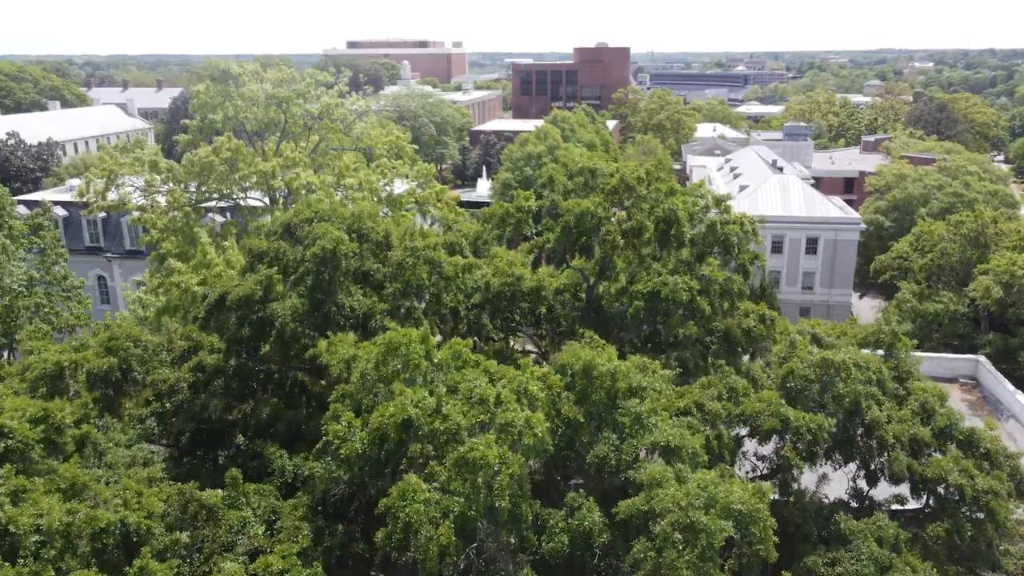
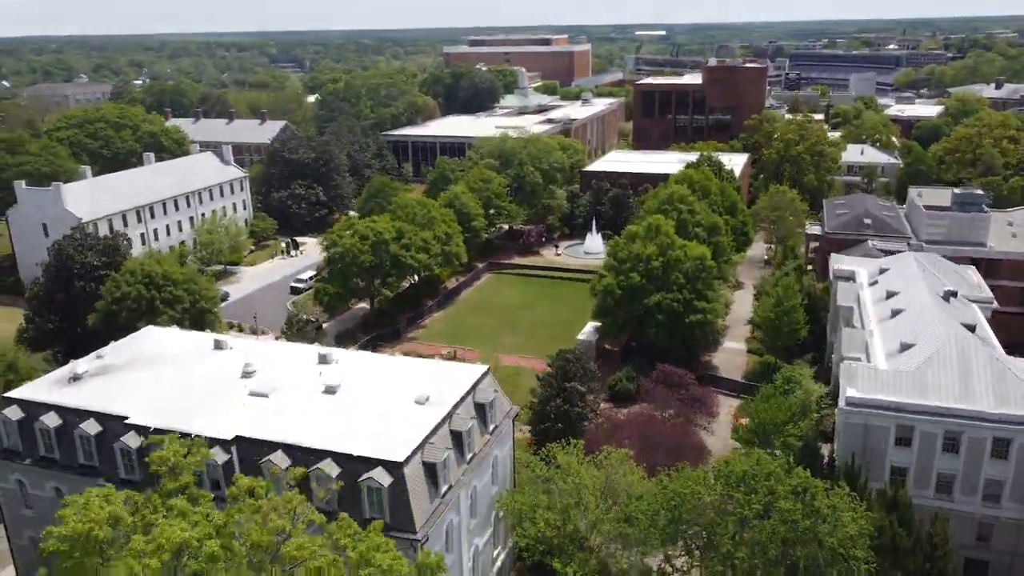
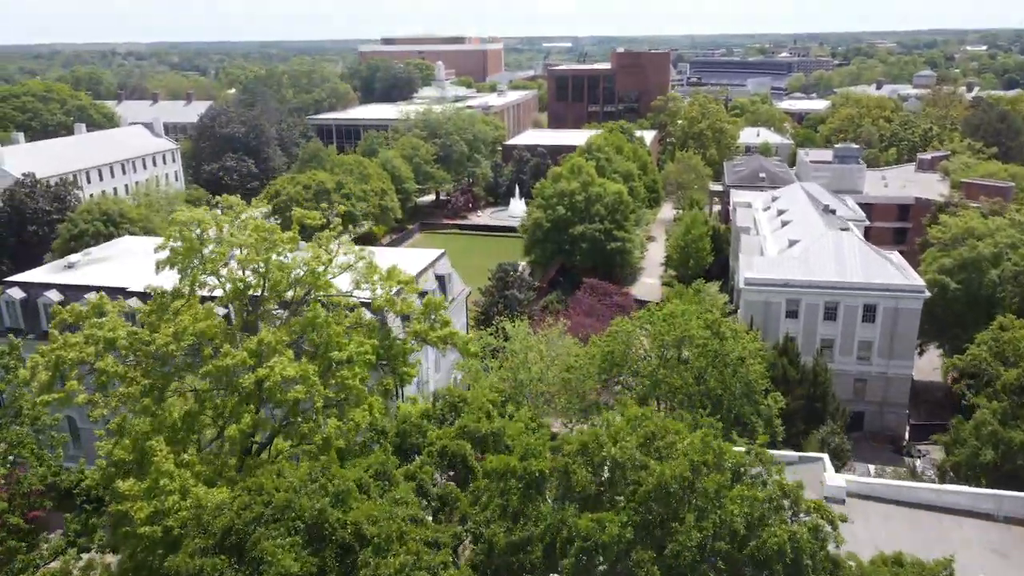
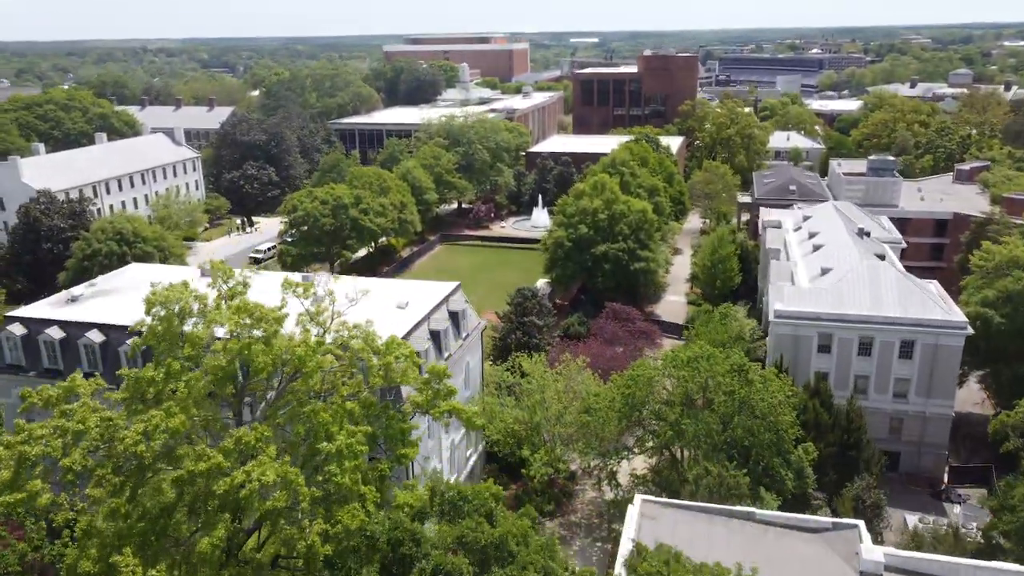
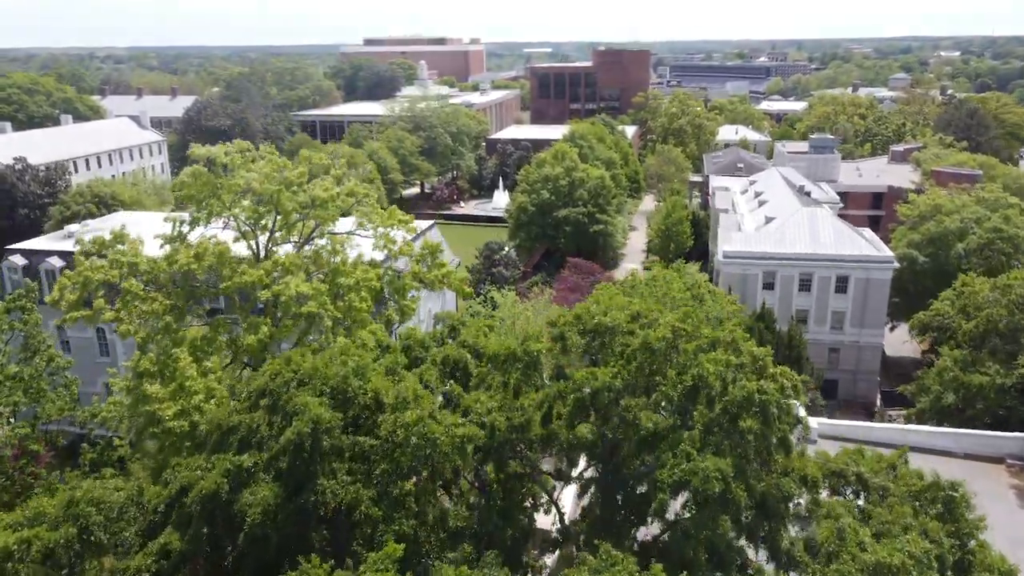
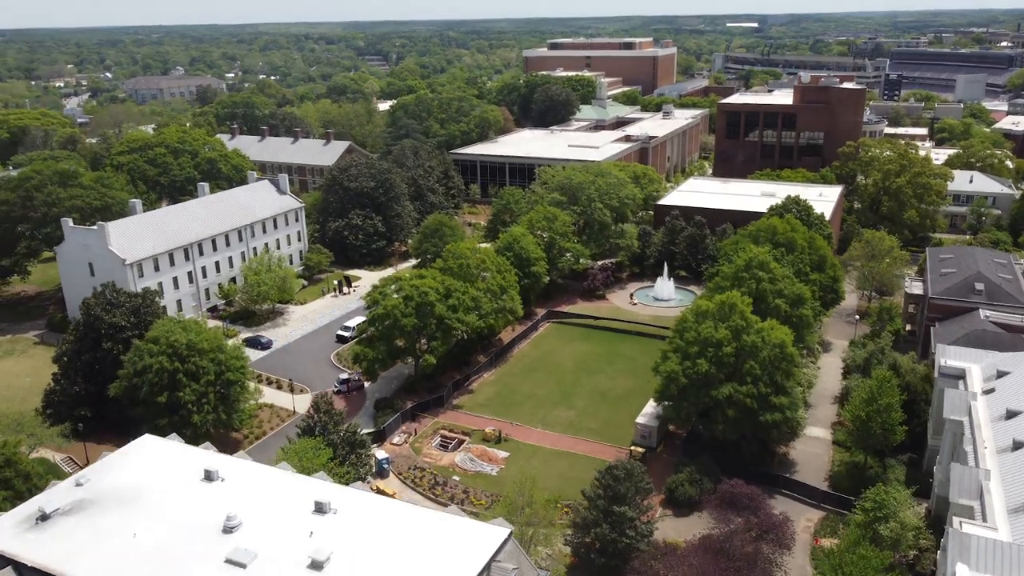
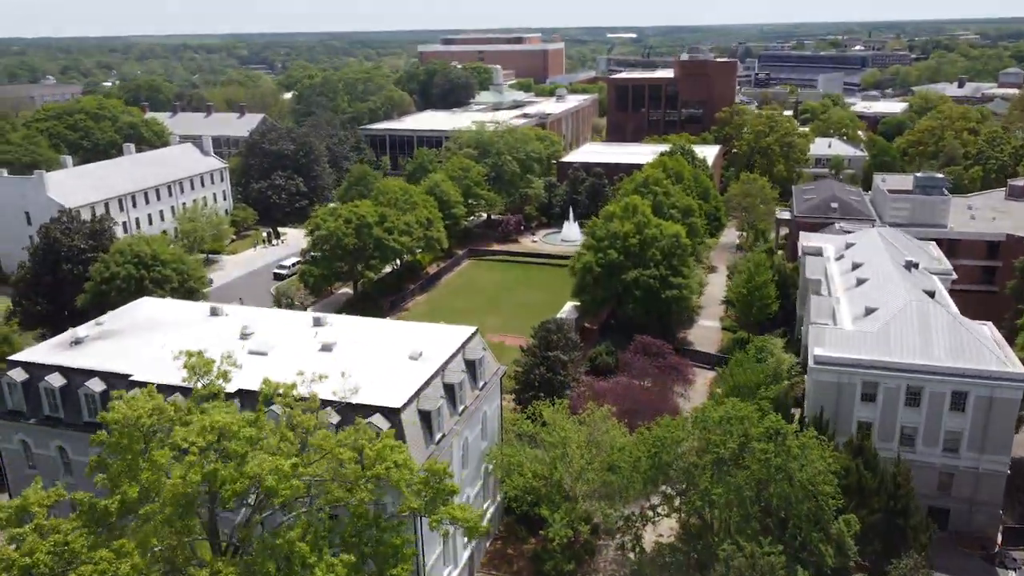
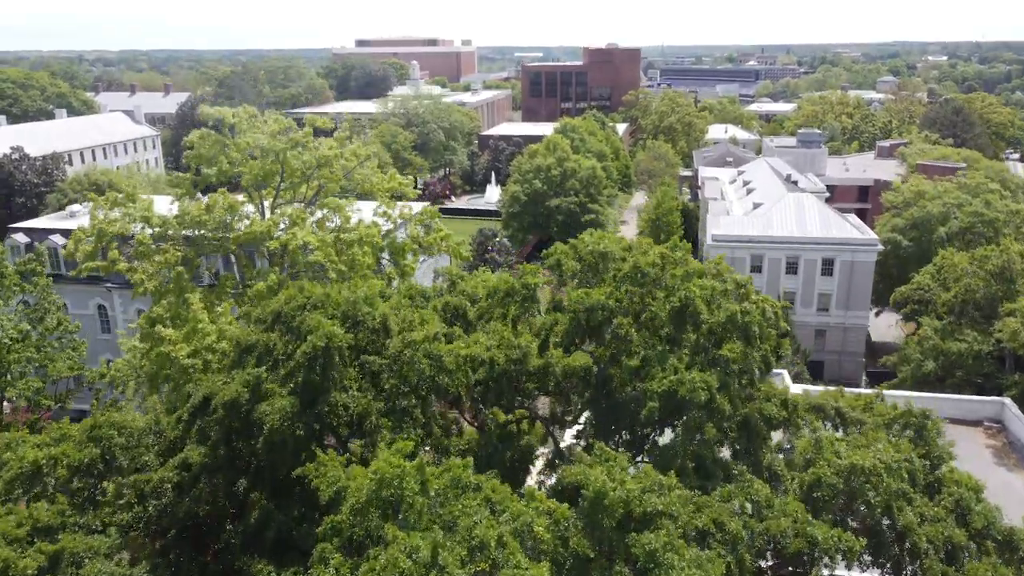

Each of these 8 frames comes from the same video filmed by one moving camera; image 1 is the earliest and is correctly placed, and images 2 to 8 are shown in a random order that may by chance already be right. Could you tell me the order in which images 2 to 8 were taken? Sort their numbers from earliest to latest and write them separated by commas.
8, 5, 3, 4, 7, 2, 6
